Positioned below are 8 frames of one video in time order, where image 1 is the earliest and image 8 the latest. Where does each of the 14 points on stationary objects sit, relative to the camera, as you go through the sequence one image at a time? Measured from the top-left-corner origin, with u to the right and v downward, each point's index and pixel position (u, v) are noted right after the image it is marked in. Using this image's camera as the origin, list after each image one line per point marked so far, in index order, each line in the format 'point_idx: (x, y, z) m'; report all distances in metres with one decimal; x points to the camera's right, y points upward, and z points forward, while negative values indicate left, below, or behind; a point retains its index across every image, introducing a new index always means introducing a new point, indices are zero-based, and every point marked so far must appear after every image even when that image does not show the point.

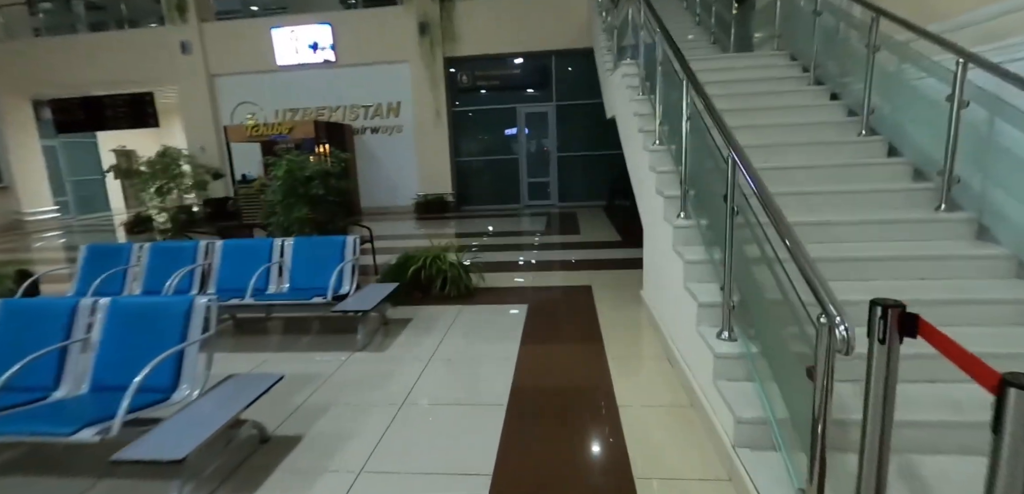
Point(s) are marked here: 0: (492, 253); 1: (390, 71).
0: (-0.3, -0.1, +6.2) m
1: (-2.6, +3.8, +10.3) m
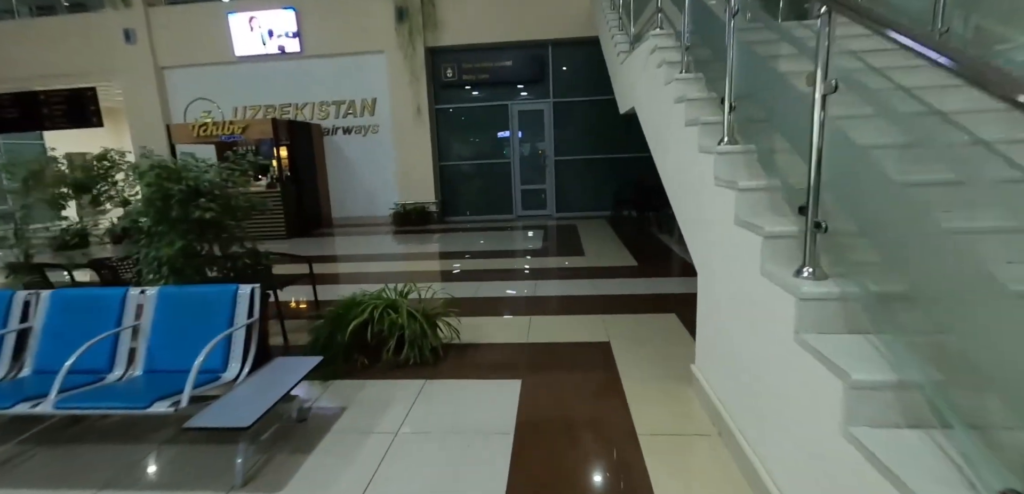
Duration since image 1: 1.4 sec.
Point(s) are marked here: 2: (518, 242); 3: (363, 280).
0: (-0.4, -0.4, +5.0) m
1: (-2.8, +3.5, +9.1) m
2: (+0.1, +0.1, +7.6) m
3: (-1.7, -0.4, +5.6) m
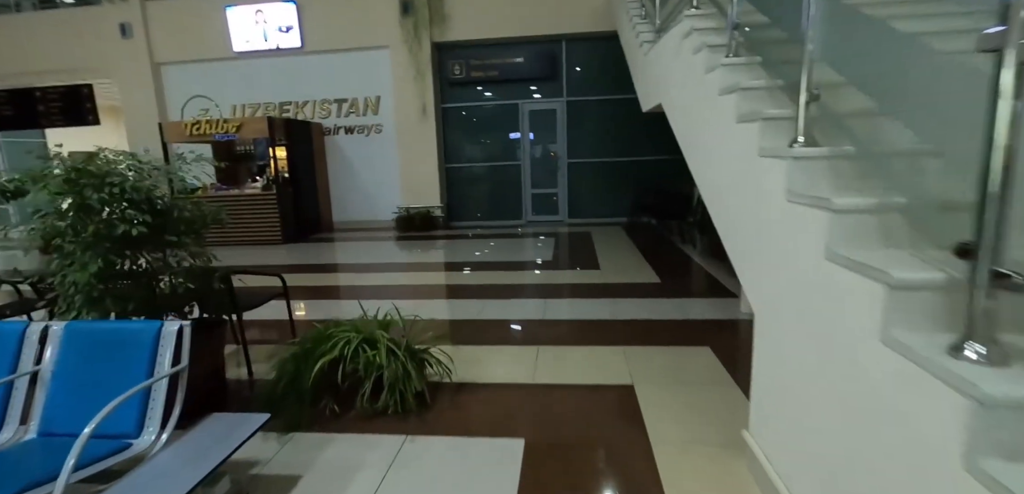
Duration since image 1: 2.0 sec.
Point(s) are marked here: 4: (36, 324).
0: (-0.3, -0.5, +4.5) m
1: (-2.6, +3.4, +8.6) m
2: (+0.2, -0.1, +7.1) m
3: (-1.7, -0.5, +5.1) m
4: (-1.9, -0.3, +1.9) m
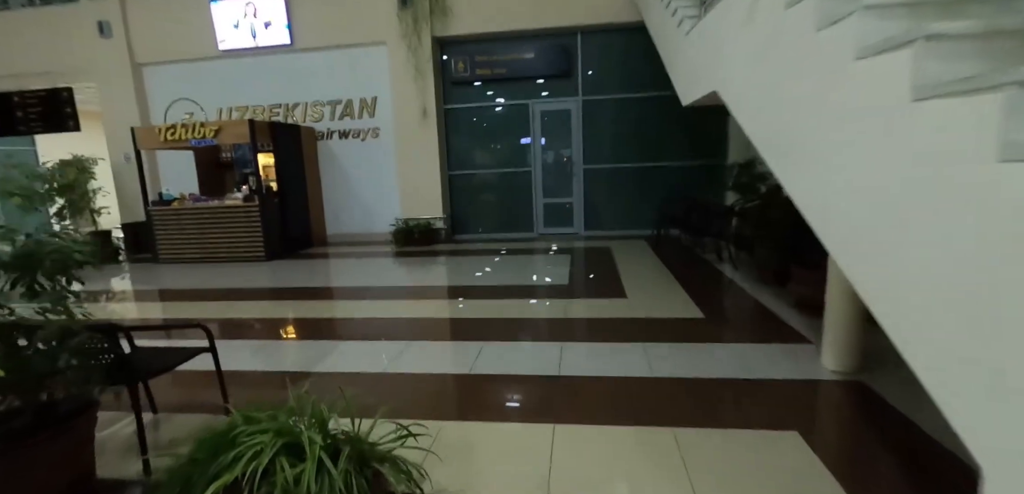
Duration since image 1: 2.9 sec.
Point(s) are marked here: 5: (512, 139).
0: (-0.3, -0.7, +3.6) m
1: (-2.4, +3.1, +7.9) m
2: (+0.3, -0.3, +6.2) m
3: (-1.6, -0.7, +4.3) m
4: (-1.9, -0.5, +1.1) m
5: (0.0, +1.8, +8.0) m
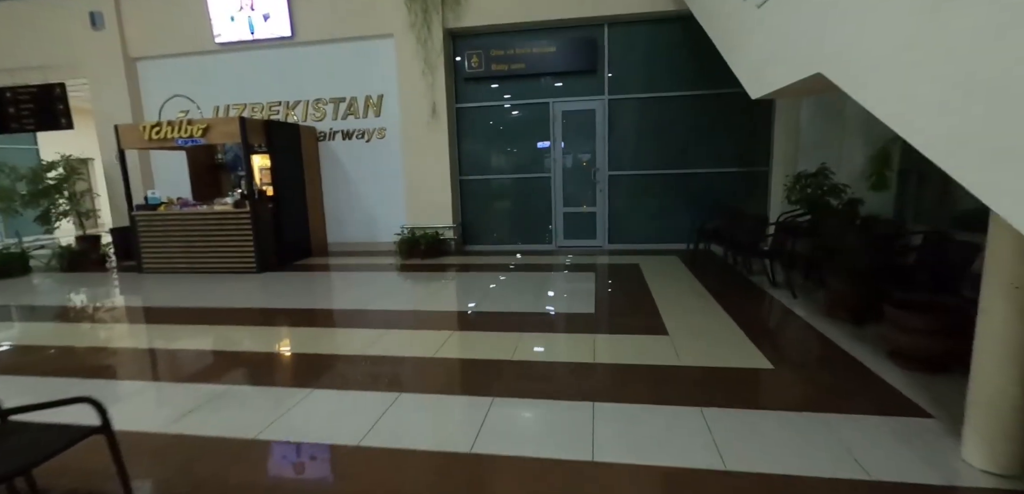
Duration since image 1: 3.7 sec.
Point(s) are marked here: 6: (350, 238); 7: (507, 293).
0: (-0.2, -0.9, +2.9) m
1: (-2.1, +3.0, +7.2) m
2: (+0.5, -0.5, +5.5) m
3: (-1.5, -0.9, +3.6) m
4: (-1.8, -0.6, +0.4) m
5: (+0.3, +1.6, +7.3) m
6: (-2.6, +0.2, +7.8) m
7: (0.0, -0.5, +5.5) m
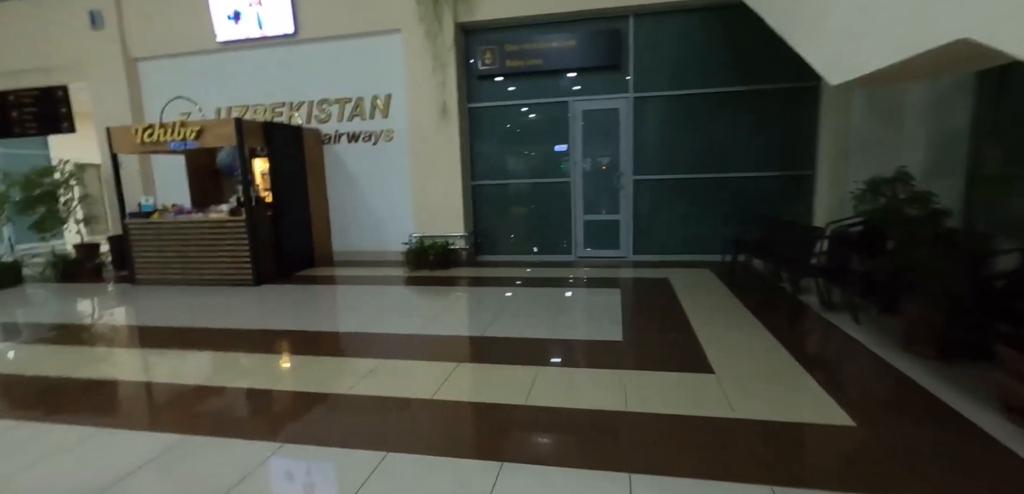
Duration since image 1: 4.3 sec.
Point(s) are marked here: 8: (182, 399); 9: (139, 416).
0: (-0.1, -1.0, +2.3) m
1: (-1.9, +2.8, +6.8) m
2: (+0.7, -0.6, +4.9) m
3: (-1.4, -1.0, +3.1) m
4: (-1.9, -0.7, -0.1) m
5: (+0.5, +1.5, +6.8) m
6: (-2.4, 0.0, +7.3) m
7: (+0.1, -0.6, +4.9) m
8: (-2.3, -1.1, +3.3) m
9: (-2.4, -1.1, +3.0) m
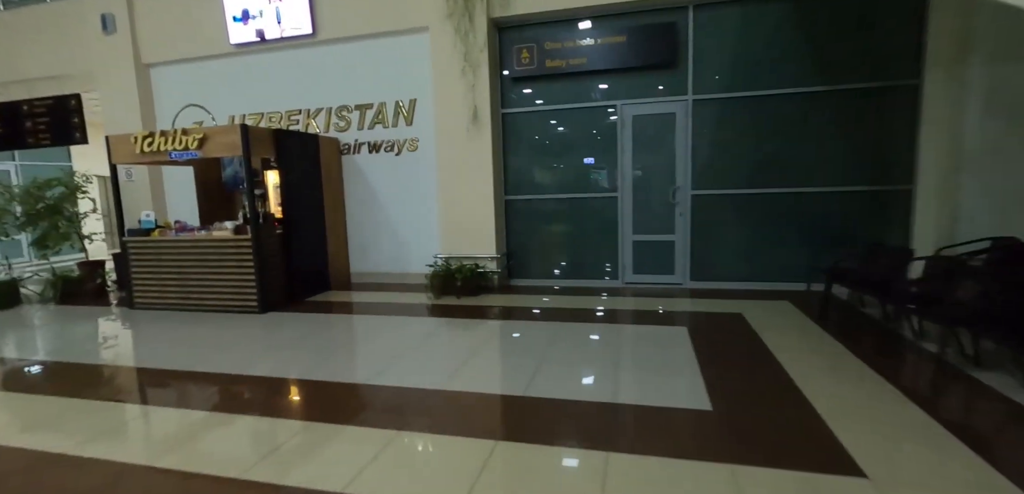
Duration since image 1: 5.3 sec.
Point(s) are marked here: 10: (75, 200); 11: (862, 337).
0: (+0.1, -1.2, +1.5) m
1: (-1.4, +2.6, +6.1) m
2: (+1.0, -0.9, +4.1) m
3: (-1.1, -1.2, +2.3) m
4: (-1.7, -0.8, -0.8) m
5: (+1.0, +1.2, +5.9) m
6: (-1.9, -0.3, +6.6) m
7: (+0.5, -0.9, +4.1) m
8: (-2.0, -1.2, +2.5) m
9: (-2.1, -1.3, +2.3) m
10: (-6.0, +0.6, +6.6) m
11: (+3.0, -0.8, +4.1) m
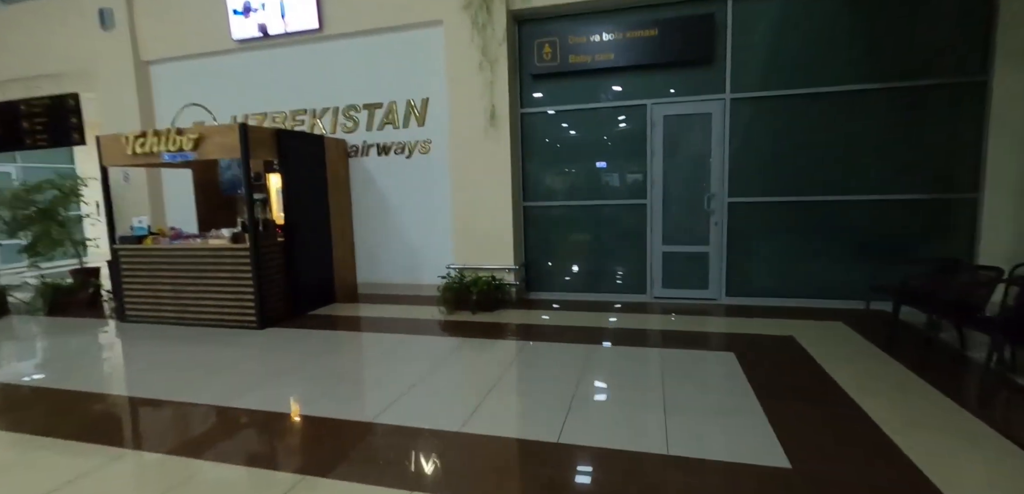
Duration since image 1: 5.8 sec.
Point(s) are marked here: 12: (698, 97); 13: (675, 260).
0: (+0.3, -1.3, +1.0) m
1: (-1.2, +2.4, +5.7) m
2: (+1.2, -1.0, +3.6) m
3: (-0.9, -1.3, +1.9) m
4: (-1.6, -0.9, -1.3) m
5: (+1.2, +1.0, +5.5) m
6: (-1.7, -0.4, +6.2) m
7: (+0.7, -1.0, +3.6) m
8: (-1.8, -1.3, +2.1) m
9: (-1.9, -1.3, +1.9) m
10: (-5.8, +0.6, +6.2) m
11: (+3.1, -0.9, +3.6) m
12: (+2.1, +1.7, +5.2) m
13: (+1.9, -0.1, +5.5) m
